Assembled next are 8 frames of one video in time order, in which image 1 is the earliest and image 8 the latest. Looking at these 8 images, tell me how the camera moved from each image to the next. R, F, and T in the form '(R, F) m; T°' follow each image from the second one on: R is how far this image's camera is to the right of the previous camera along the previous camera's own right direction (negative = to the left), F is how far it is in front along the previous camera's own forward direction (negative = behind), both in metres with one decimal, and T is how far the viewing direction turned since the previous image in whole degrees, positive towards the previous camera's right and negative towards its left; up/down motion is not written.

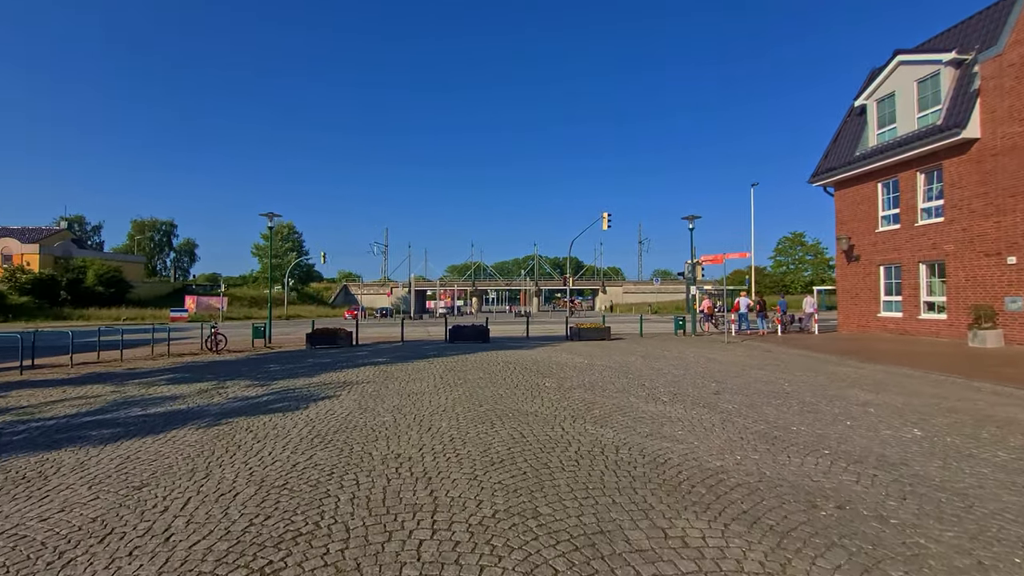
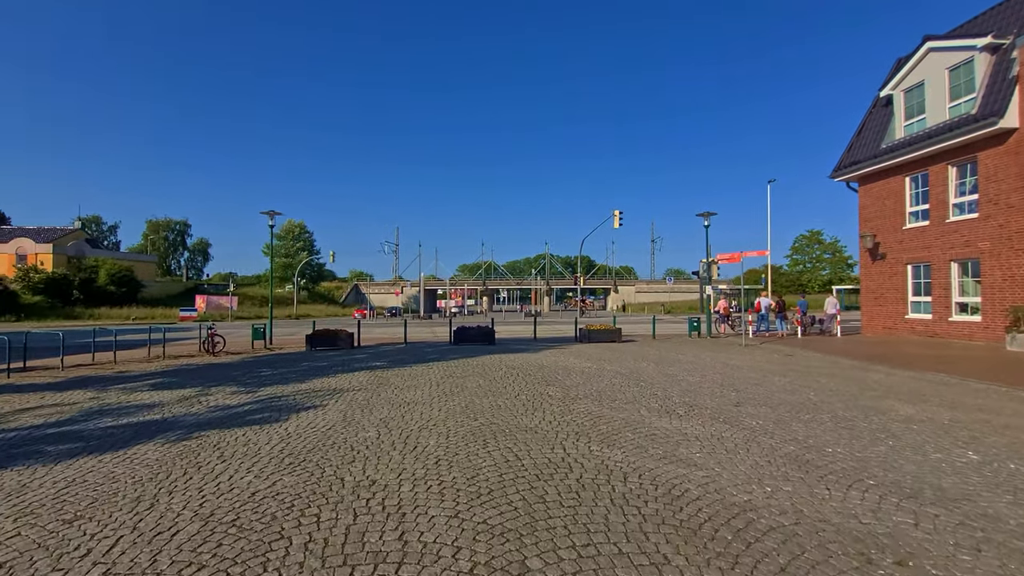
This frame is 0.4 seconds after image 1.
(+0.2, +0.8) m; -1°
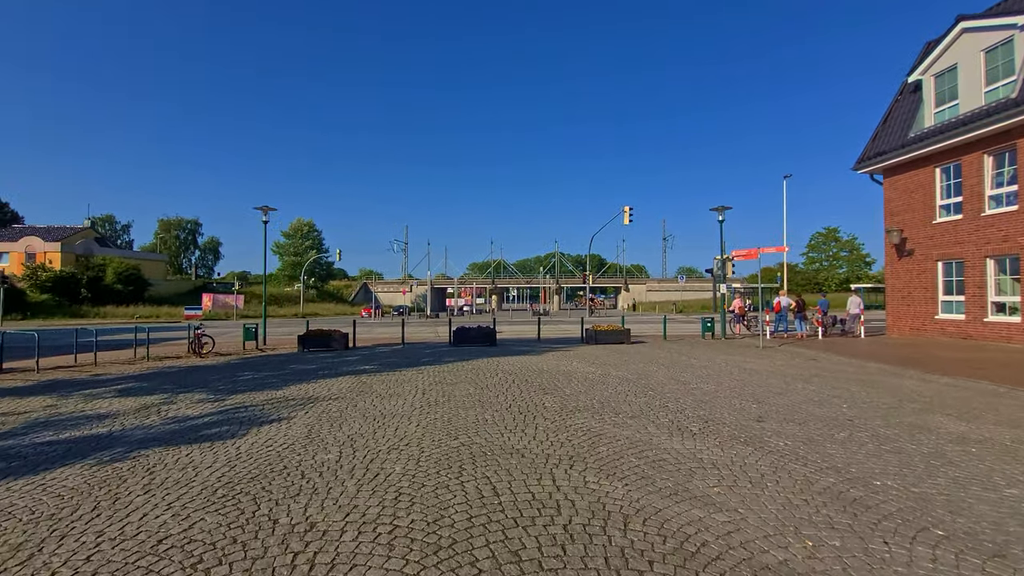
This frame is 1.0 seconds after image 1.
(+0.3, +1.1) m; -1°
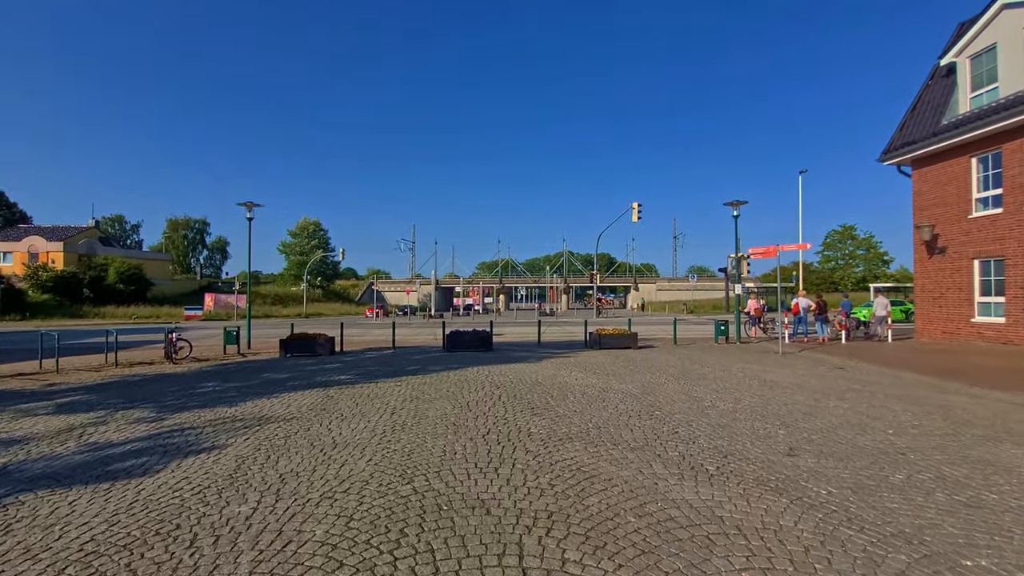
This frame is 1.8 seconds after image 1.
(+0.4, +1.4) m; -1°
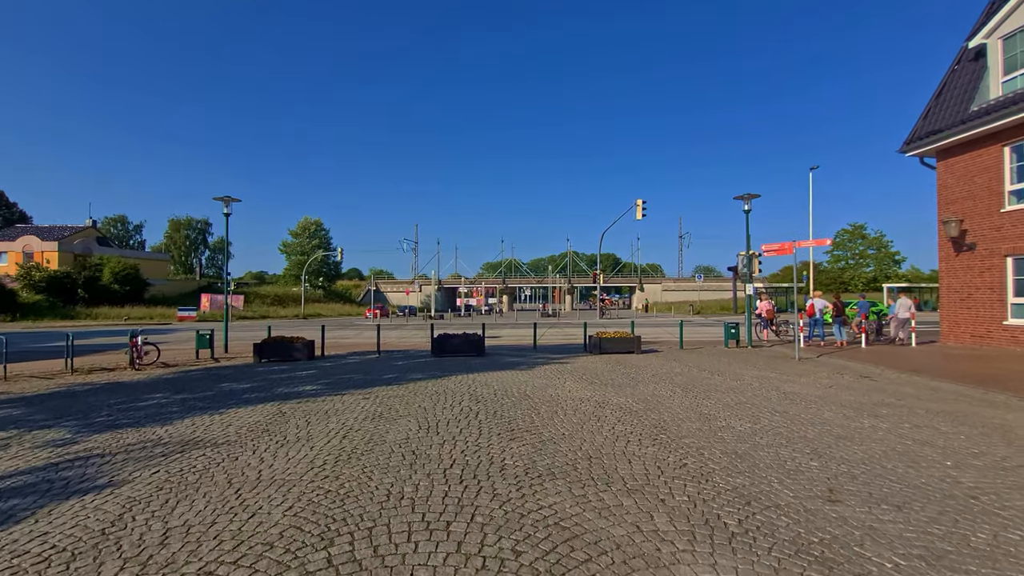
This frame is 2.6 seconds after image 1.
(+0.4, +1.3) m; -1°
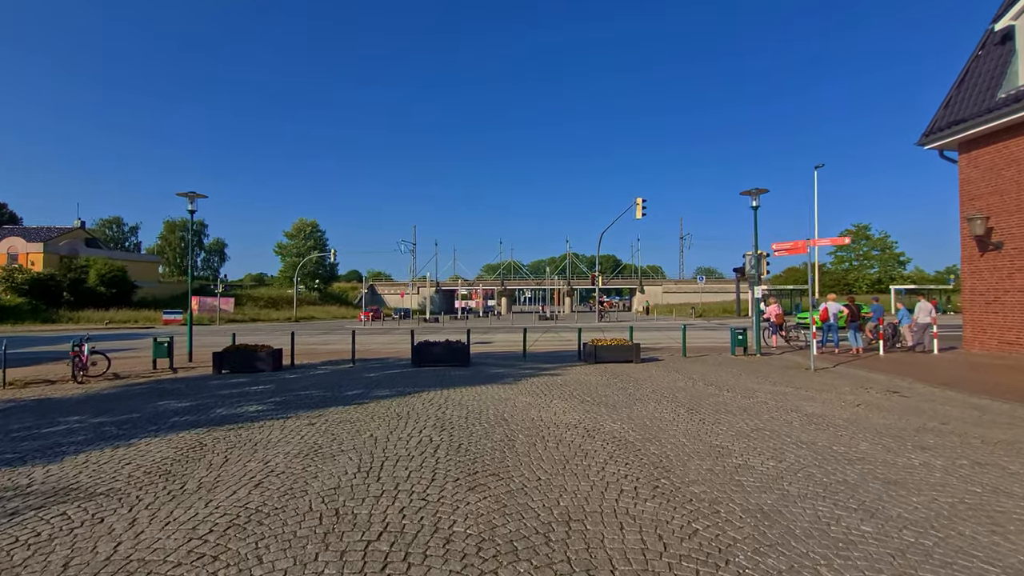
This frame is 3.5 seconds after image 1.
(+0.4, +1.5) m; 0°
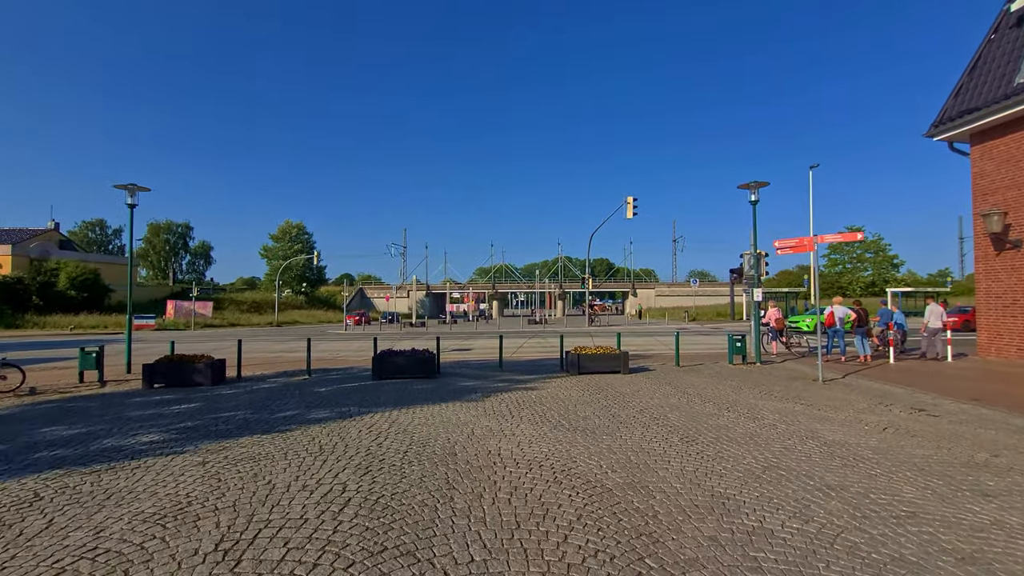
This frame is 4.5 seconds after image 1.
(+0.6, +1.6) m; +1°
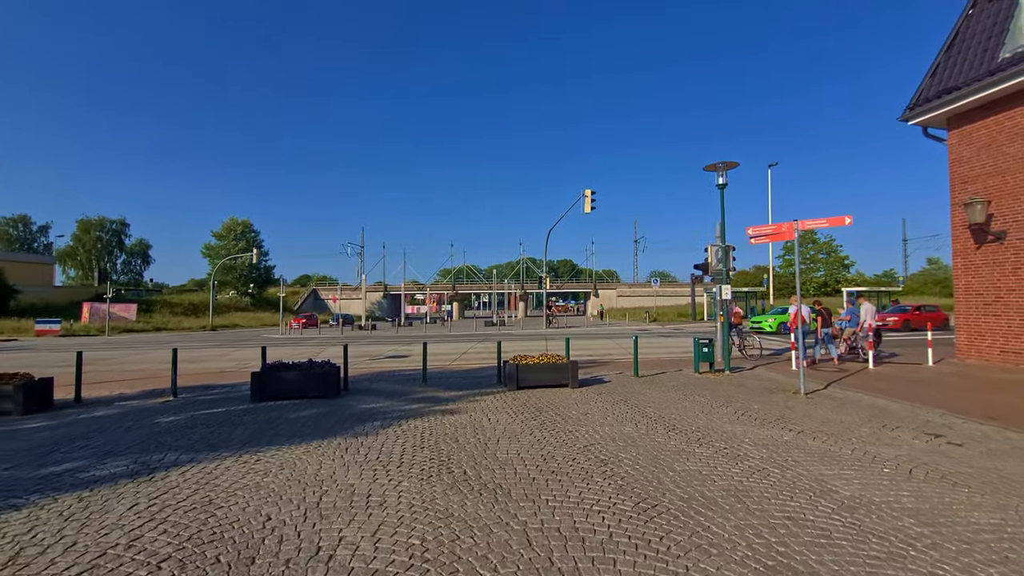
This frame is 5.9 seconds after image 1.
(+0.9, +2.5) m; +4°
